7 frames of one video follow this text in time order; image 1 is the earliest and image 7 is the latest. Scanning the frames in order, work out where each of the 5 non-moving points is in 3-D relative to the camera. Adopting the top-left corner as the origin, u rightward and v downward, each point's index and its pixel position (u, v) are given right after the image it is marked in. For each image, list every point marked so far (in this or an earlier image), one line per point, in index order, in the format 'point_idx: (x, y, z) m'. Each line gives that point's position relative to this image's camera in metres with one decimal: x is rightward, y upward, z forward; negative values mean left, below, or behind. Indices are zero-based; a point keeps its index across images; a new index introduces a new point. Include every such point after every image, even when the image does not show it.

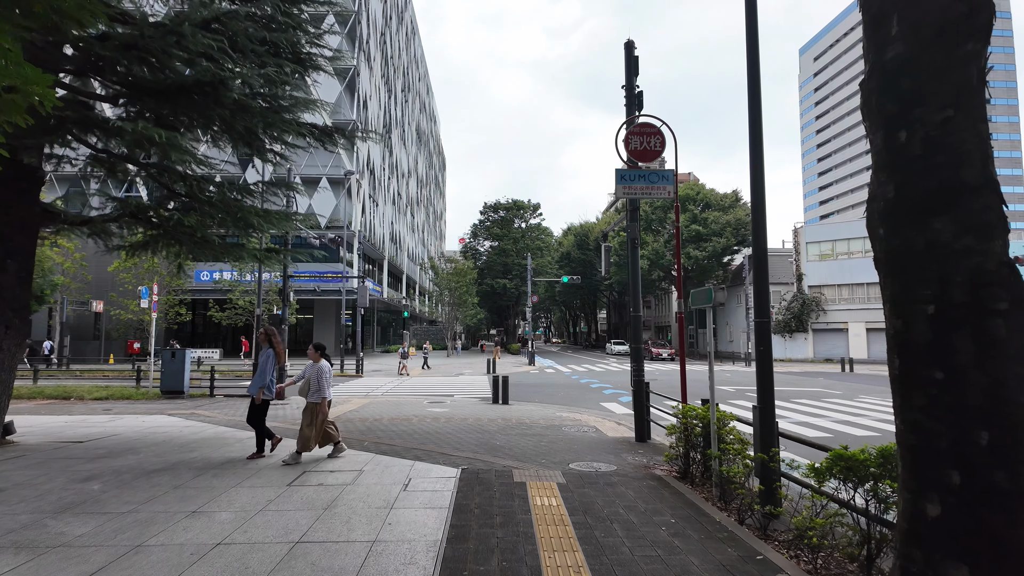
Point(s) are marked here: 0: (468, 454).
0: (-0.6, -2.1, +7.6) m
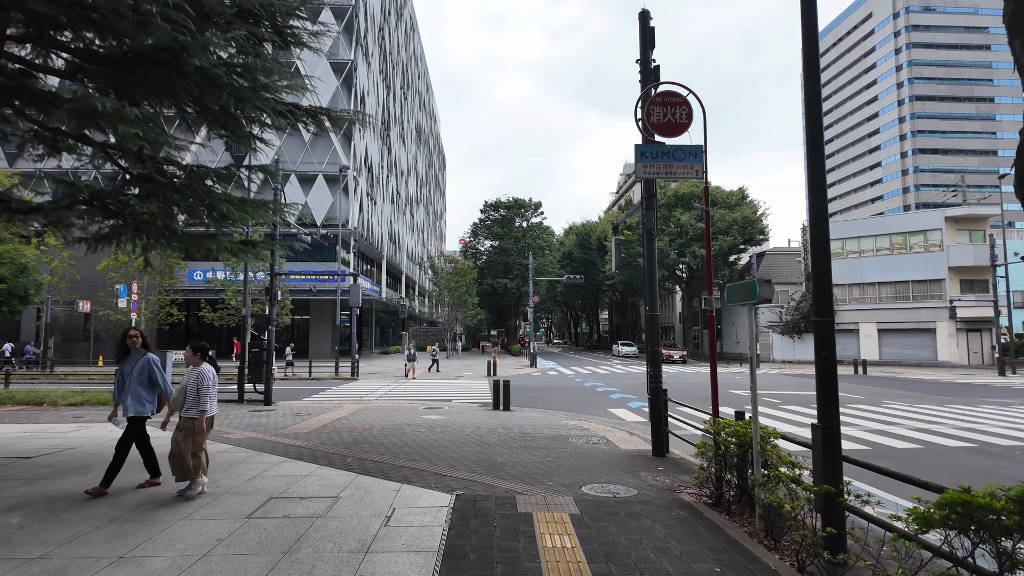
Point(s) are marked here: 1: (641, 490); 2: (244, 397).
0: (-0.5, -2.1, +6.6) m
1: (+1.3, -2.1, +6.1) m
2: (-7.1, -2.9, +15.6) m
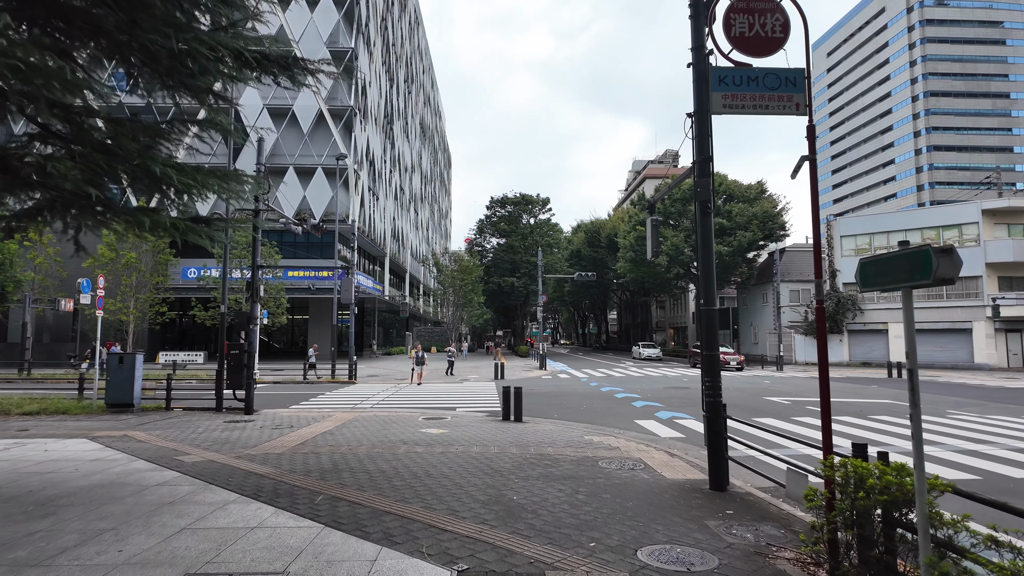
0: (-0.3, -1.9, +4.8) m
1: (+1.5, -1.9, +4.3) m
2: (-6.8, -2.8, +13.9) m
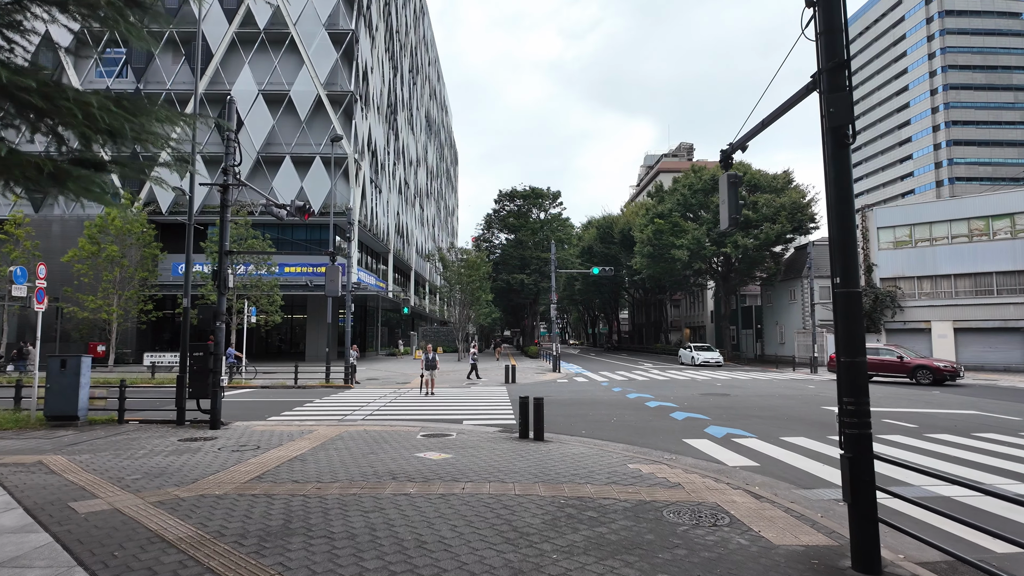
0: (-0.1, -1.7, +2.5) m
1: (+1.8, -1.7, +1.9) m
2: (-6.5, -2.6, +11.7) m
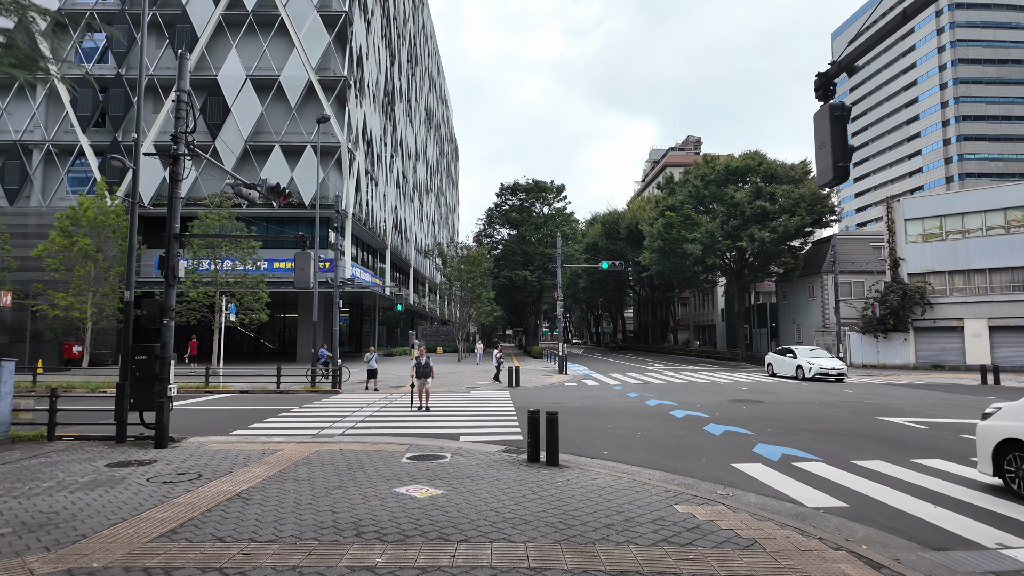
0: (0.0, -1.6, +0.5) m
1: (+1.8, -1.6, 0.0) m
2: (-6.4, -2.4, +9.7) m
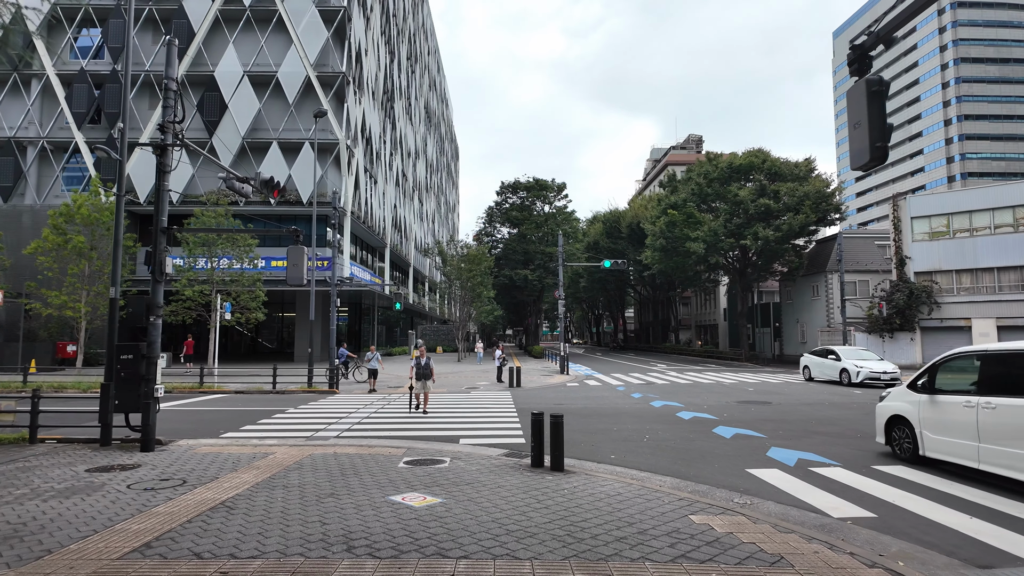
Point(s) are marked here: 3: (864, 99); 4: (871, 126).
0: (0.0, -1.5, +0.1) m
1: (+1.9, -1.5, -0.4) m
2: (-6.3, -2.4, +9.3) m
3: (+2.5, +1.4, +4.3) m
4: (+2.6, +1.2, +4.2) m
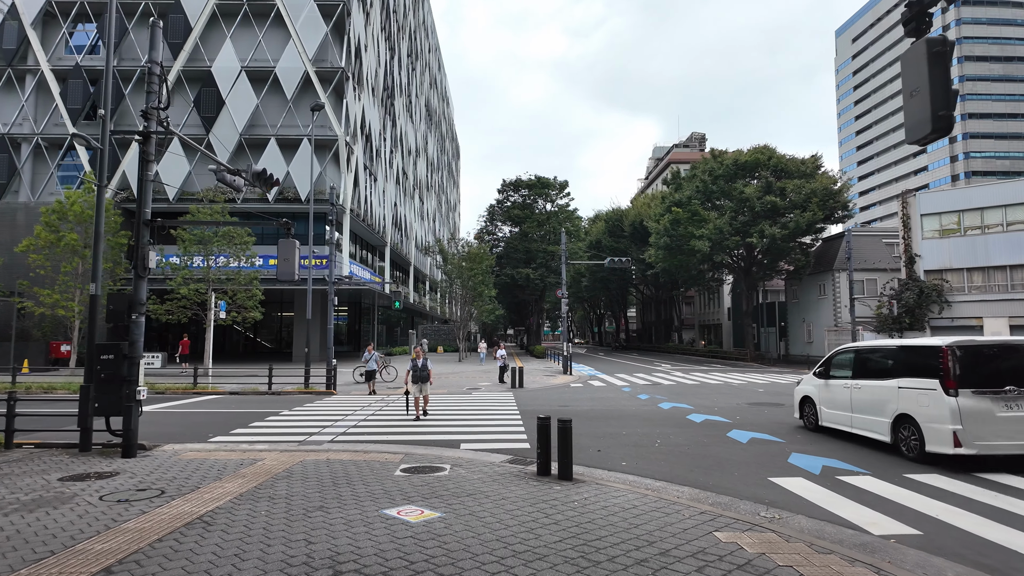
0: (+0.1, -1.4, -0.4) m
1: (+1.9, -1.5, -1.0) m
2: (-6.3, -2.3, +8.8) m
3: (+2.6, +1.4, +3.7) m
4: (+2.6, +1.2, +3.7) m
